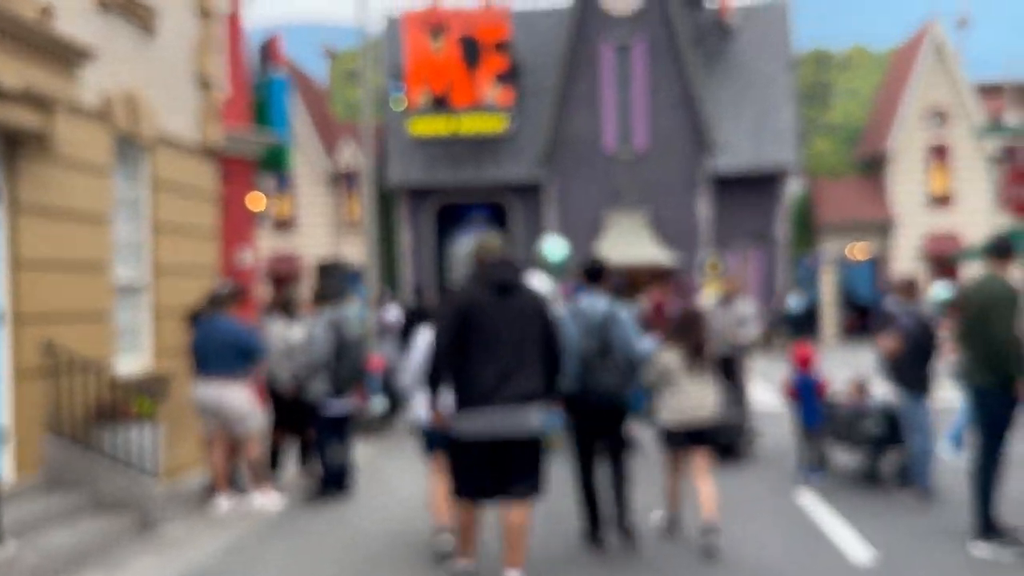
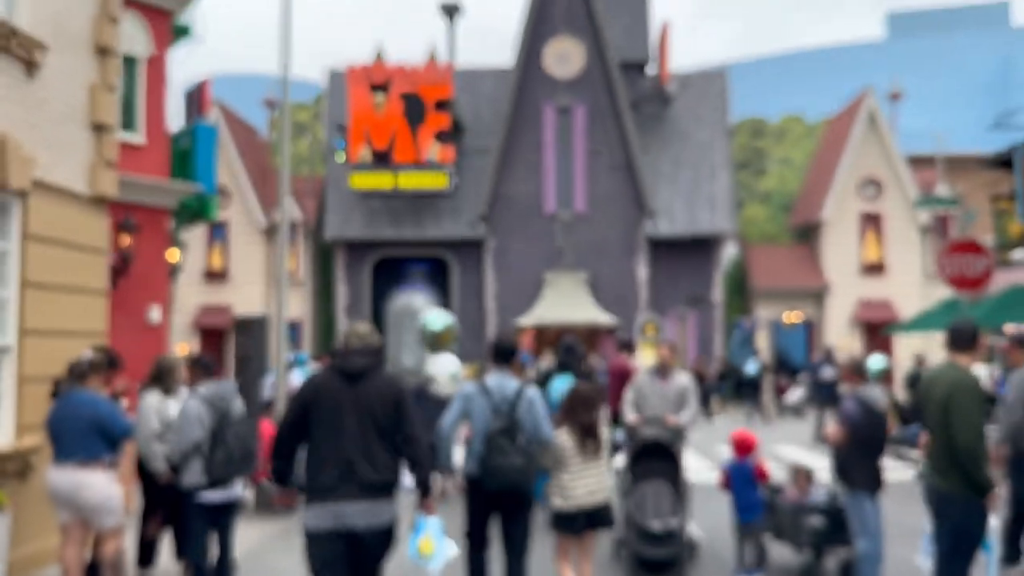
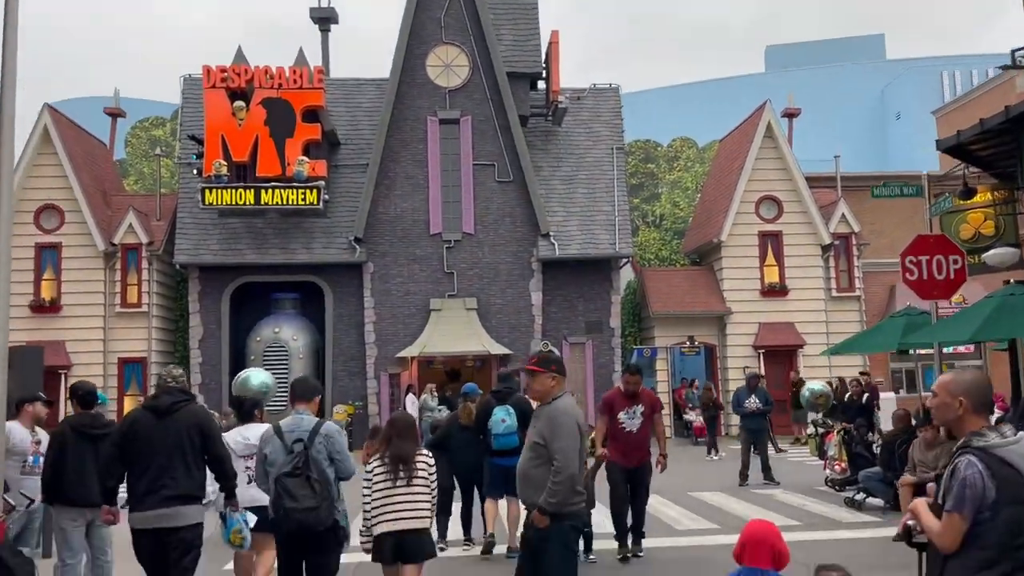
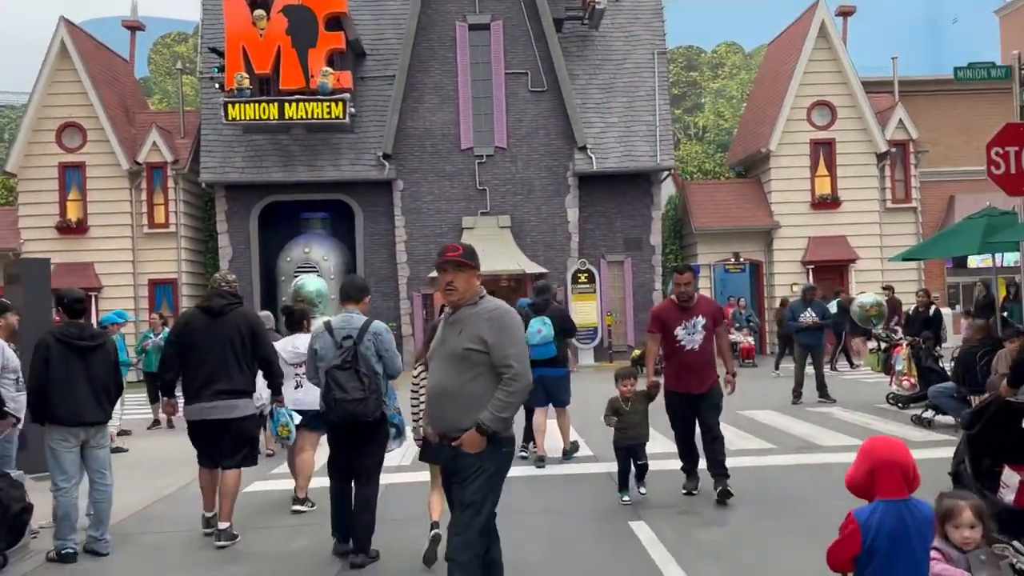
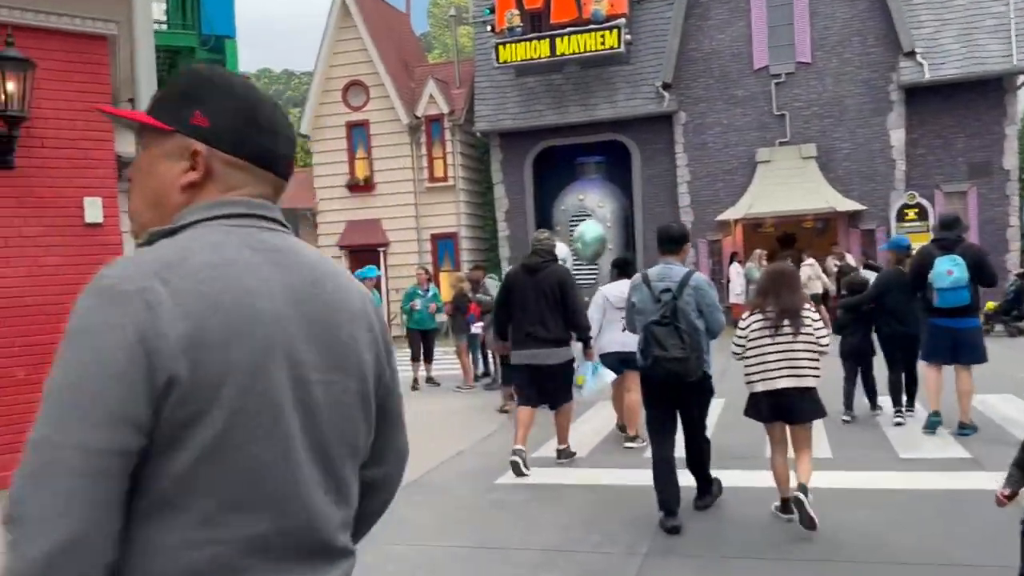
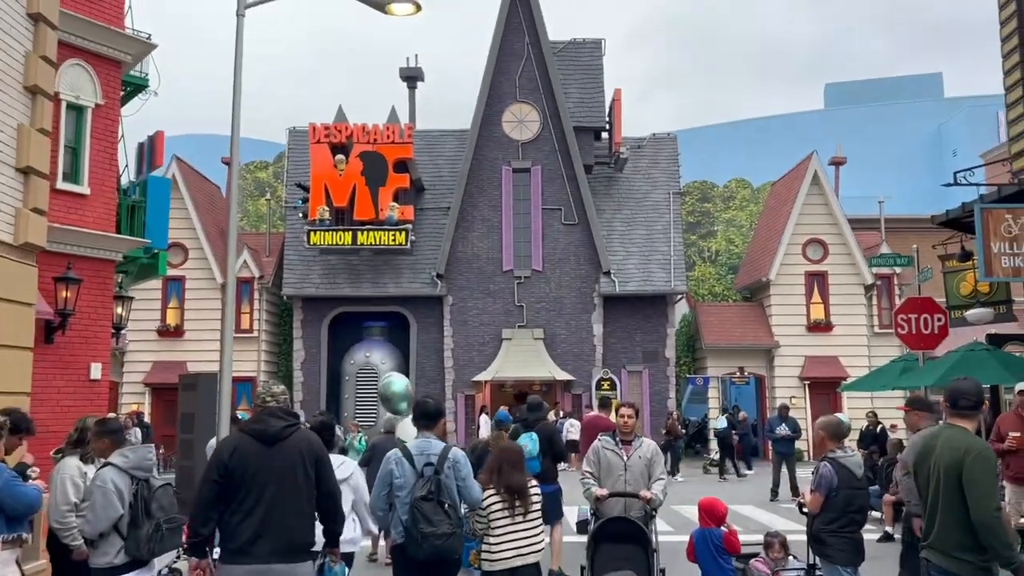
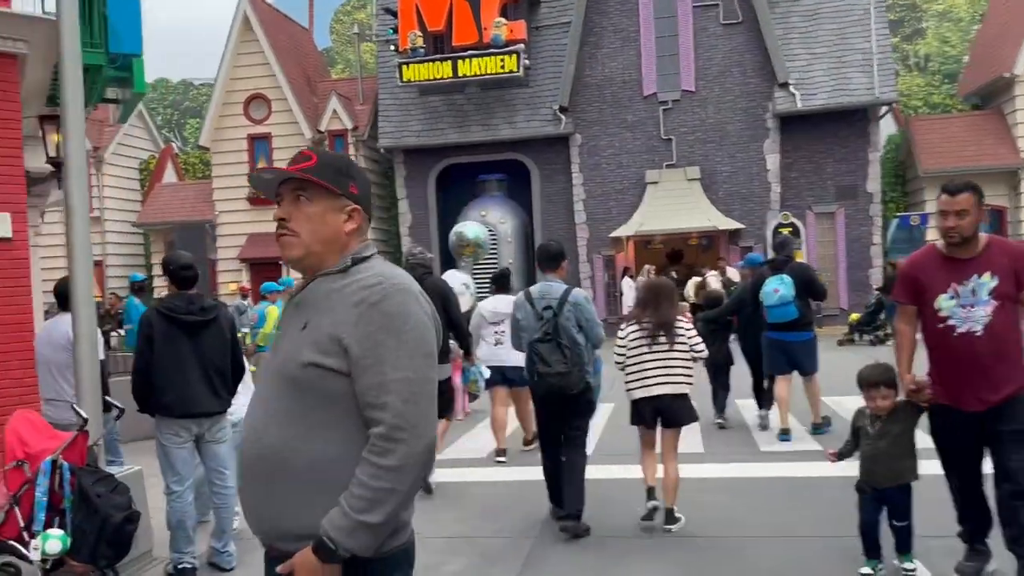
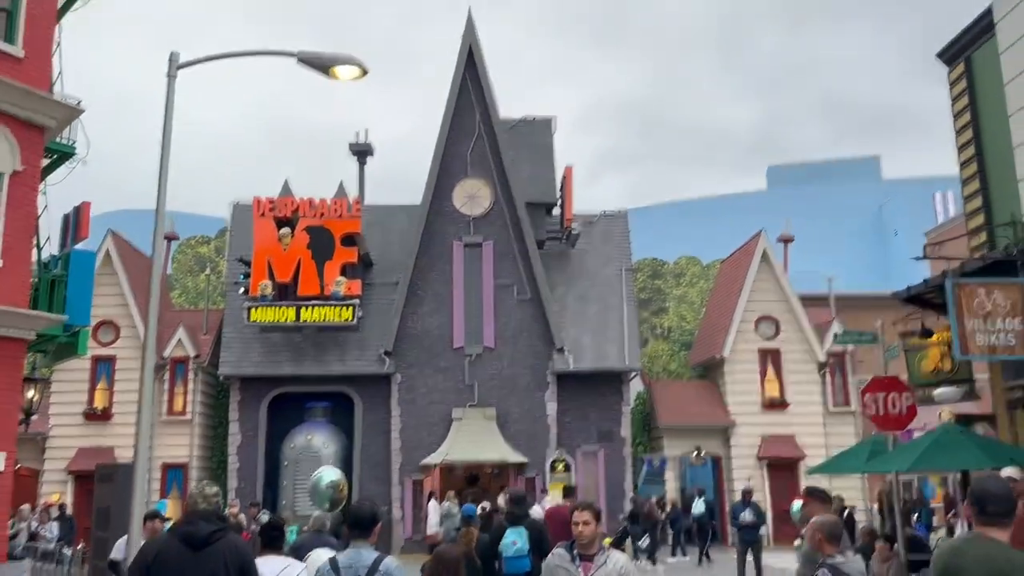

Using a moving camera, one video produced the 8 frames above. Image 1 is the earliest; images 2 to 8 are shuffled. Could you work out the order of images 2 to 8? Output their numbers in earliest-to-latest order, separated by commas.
2, 6, 8, 3, 4, 7, 5
